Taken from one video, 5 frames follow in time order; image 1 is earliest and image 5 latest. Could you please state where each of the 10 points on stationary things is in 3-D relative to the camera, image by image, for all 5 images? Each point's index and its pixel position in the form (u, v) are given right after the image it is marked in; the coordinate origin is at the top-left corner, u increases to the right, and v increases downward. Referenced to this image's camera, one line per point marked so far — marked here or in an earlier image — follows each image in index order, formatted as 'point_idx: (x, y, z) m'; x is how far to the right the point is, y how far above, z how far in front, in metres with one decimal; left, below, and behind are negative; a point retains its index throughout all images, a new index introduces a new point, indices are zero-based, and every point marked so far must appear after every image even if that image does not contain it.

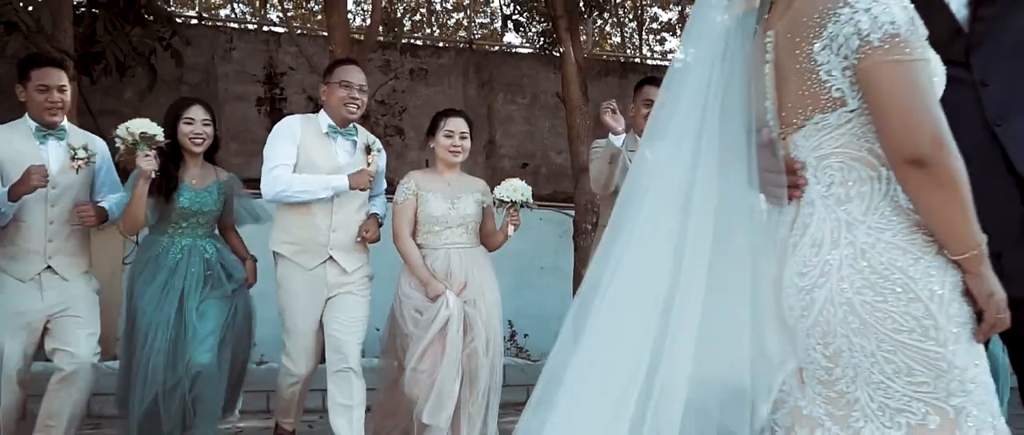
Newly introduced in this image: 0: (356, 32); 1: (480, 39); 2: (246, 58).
0: (-0.9, +1.1, +6.2) m
1: (-0.2, +1.3, +7.1) m
2: (-1.7, +1.0, +6.6) m
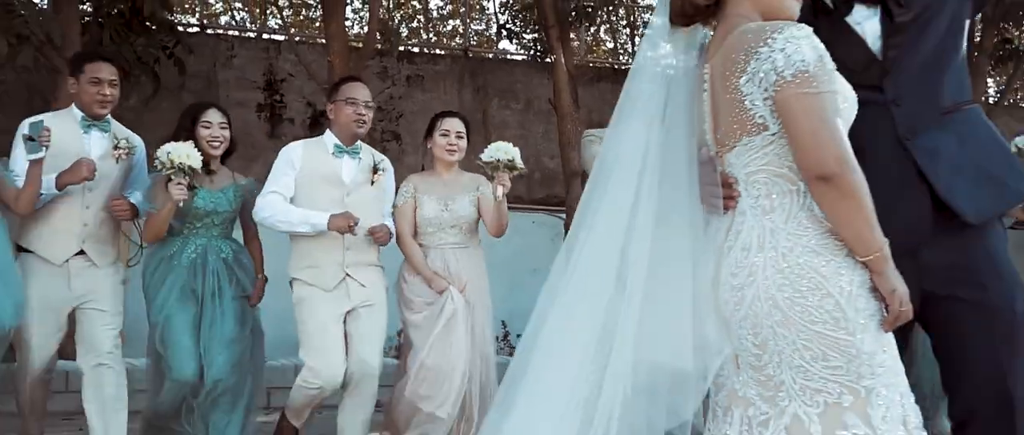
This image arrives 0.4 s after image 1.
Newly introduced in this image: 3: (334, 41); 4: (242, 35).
0: (-1.0, +1.1, +6.4) m
1: (-0.3, +1.2, +7.4) m
2: (-1.8, +1.0, +6.8) m
3: (-0.8, +0.8, +4.5) m
4: (-2.0, +1.3, +7.6) m
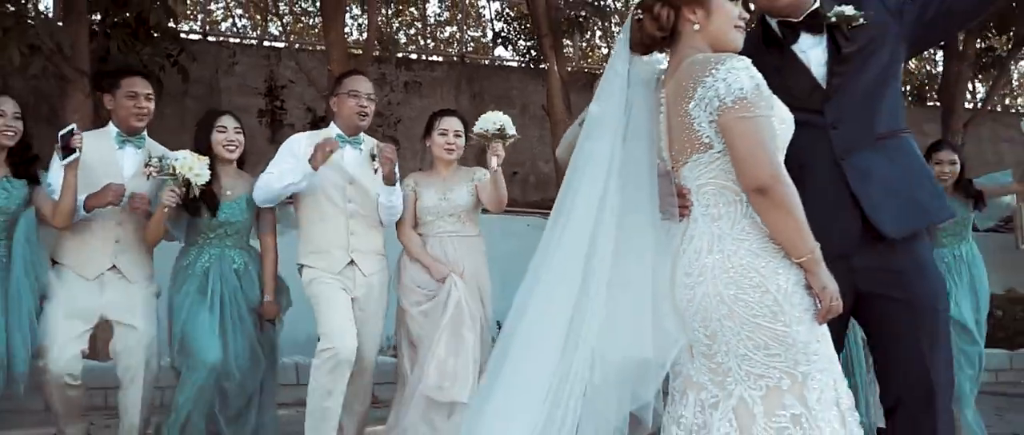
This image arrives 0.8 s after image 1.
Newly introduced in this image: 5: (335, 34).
0: (-1.0, +1.1, +6.6) m
1: (-0.3, +1.2, +7.6) m
2: (-1.8, +1.0, +7.1) m
3: (-0.8, +0.7, +4.7) m
4: (-2.0, +1.3, +7.8) m
5: (-0.8, +0.8, +4.9) m
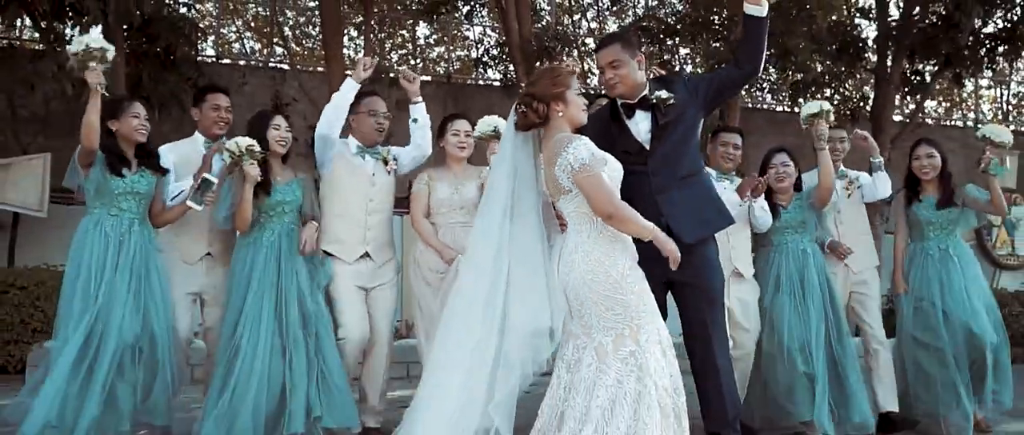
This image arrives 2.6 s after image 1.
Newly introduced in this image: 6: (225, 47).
0: (-1.2, +1.0, +7.8) m
1: (-0.5, +1.2, +8.7) m
2: (-2.0, +1.0, +8.2) m
3: (-1.0, +0.7, +5.9) m
4: (-2.2, +1.3, +8.9) m
5: (-1.0, +0.8, +6.0) m
6: (-2.2, +1.3, +8.1) m
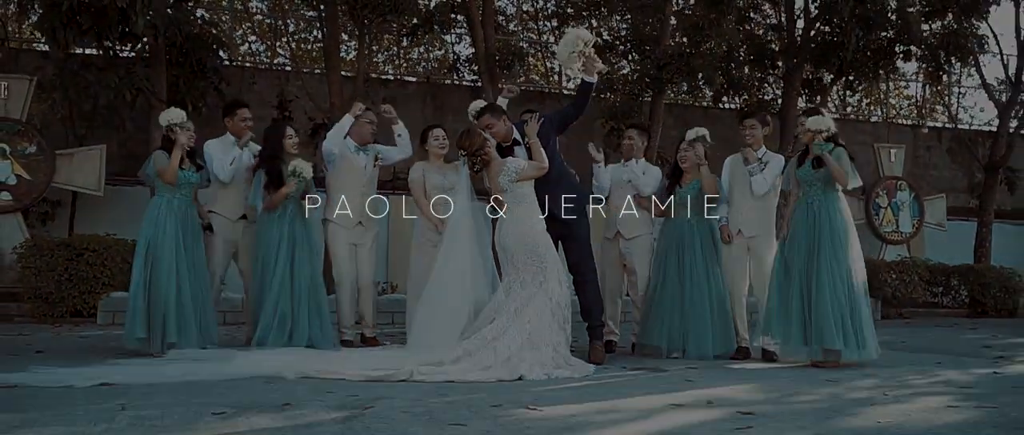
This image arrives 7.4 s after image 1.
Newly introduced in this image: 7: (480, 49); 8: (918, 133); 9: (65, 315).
0: (-1.5, +1.2, +9.7) m
1: (-0.8, +1.4, +10.7) m
2: (-2.3, +1.2, +10.2) m
3: (-1.3, +0.9, +7.9) m
4: (-2.6, +1.5, +10.9) m
5: (-1.3, +1.0, +8.0) m
6: (-2.5, +1.5, +10.1) m
7: (-0.3, +1.6, +10.1) m
8: (+5.7, +1.2, +14.7) m
9: (-3.8, -0.8, +8.8) m
